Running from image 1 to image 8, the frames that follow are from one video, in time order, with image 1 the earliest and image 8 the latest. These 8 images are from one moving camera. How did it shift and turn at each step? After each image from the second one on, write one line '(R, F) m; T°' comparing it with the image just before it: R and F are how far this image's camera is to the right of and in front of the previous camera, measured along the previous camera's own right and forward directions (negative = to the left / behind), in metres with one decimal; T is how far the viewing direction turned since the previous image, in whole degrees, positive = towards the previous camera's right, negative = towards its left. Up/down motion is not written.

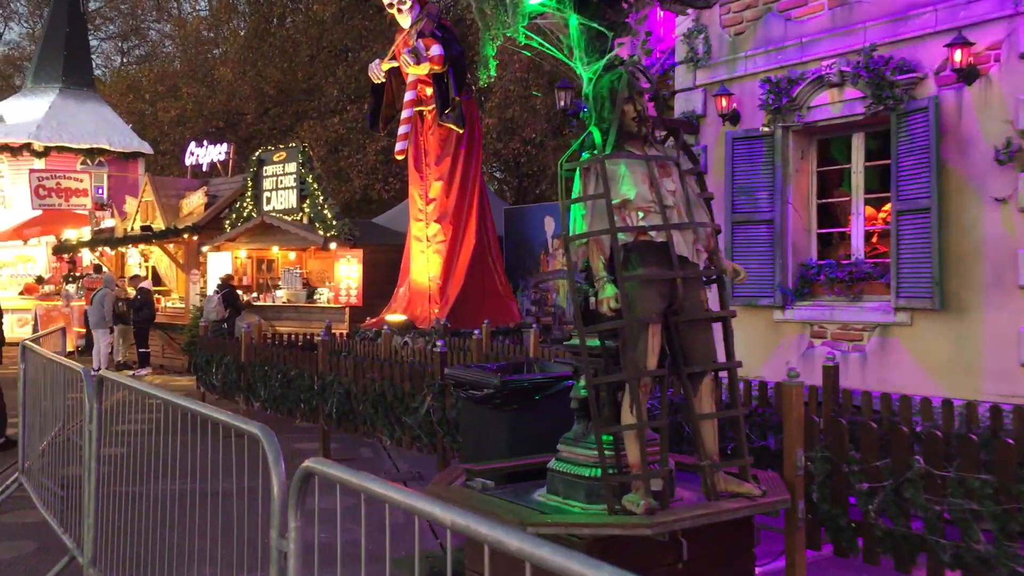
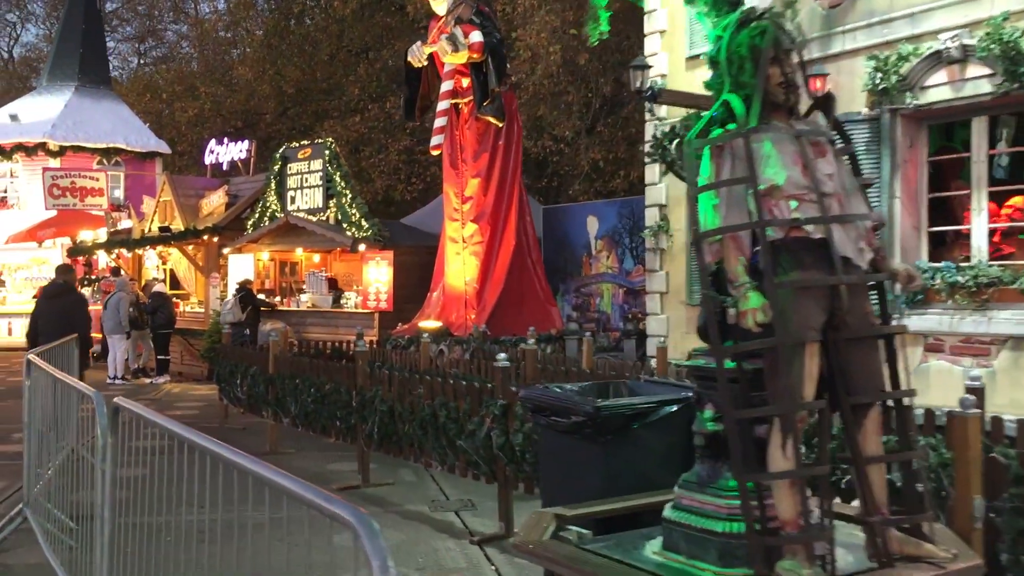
(-0.4, +0.9) m; -1°
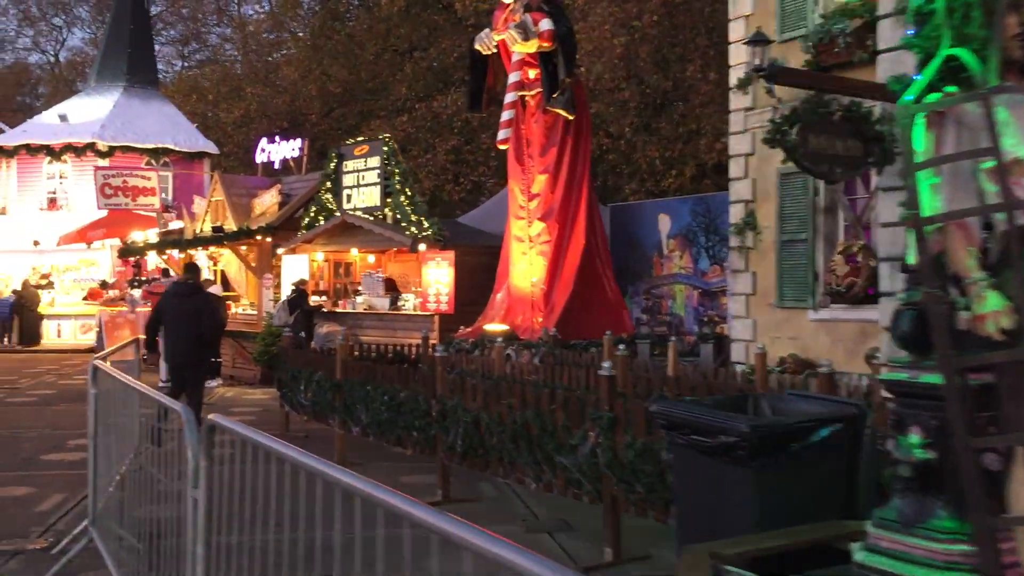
(-0.4, +0.6) m; -2°
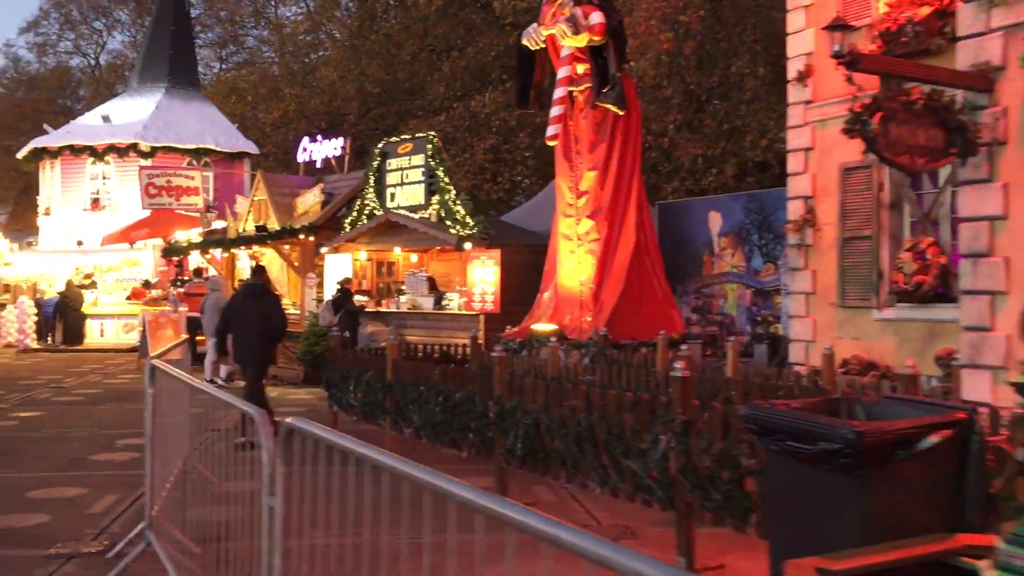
(-0.2, +0.2) m; -2°
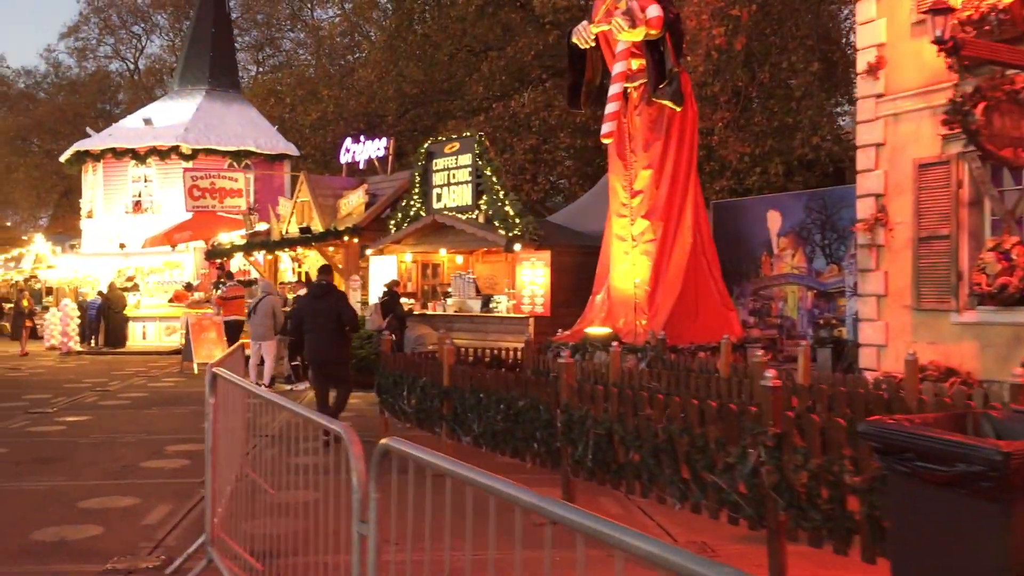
(-0.3, +0.3) m; -2°
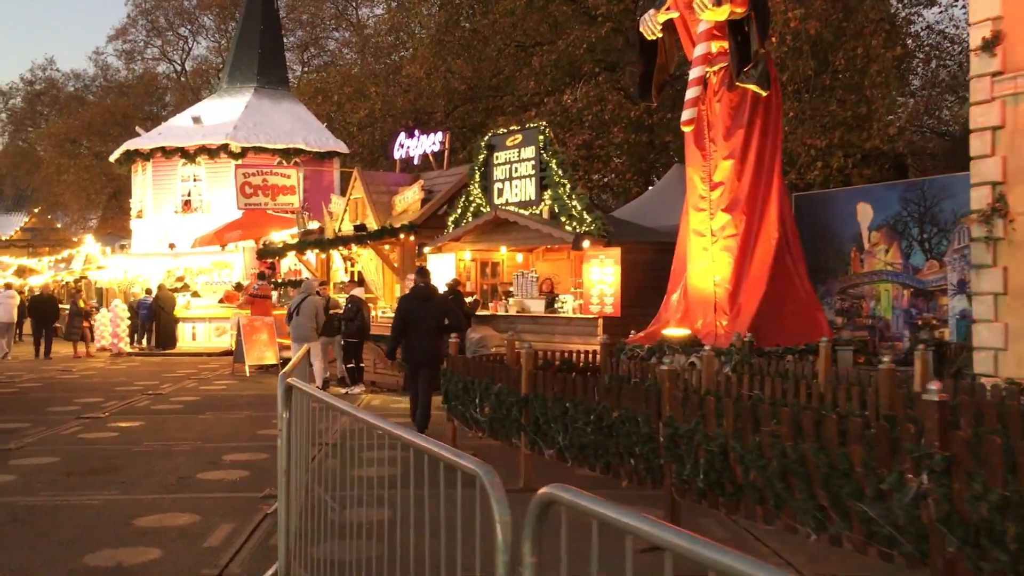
(-0.4, +0.7) m; -2°
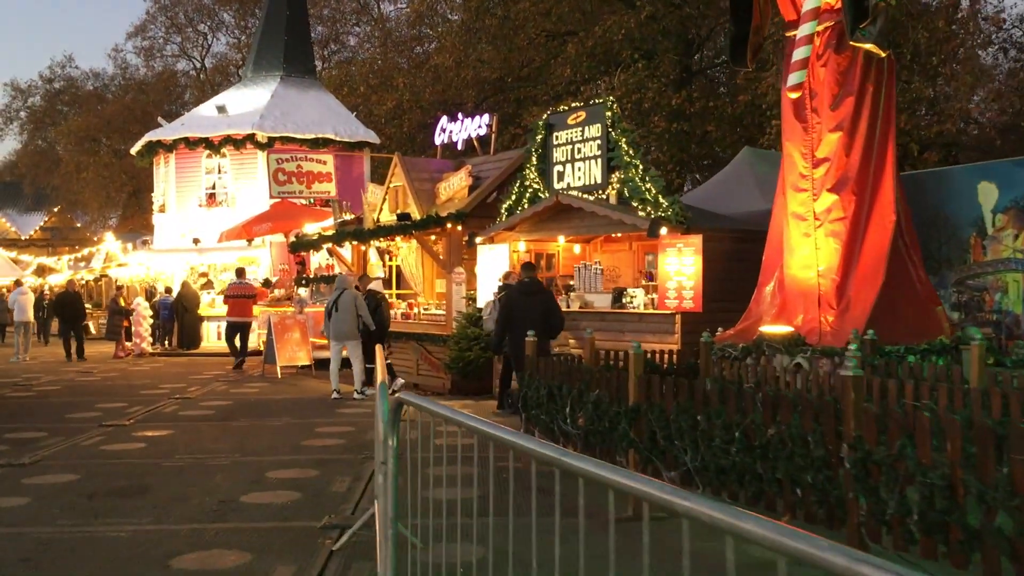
(-0.6, +1.4) m; -1°
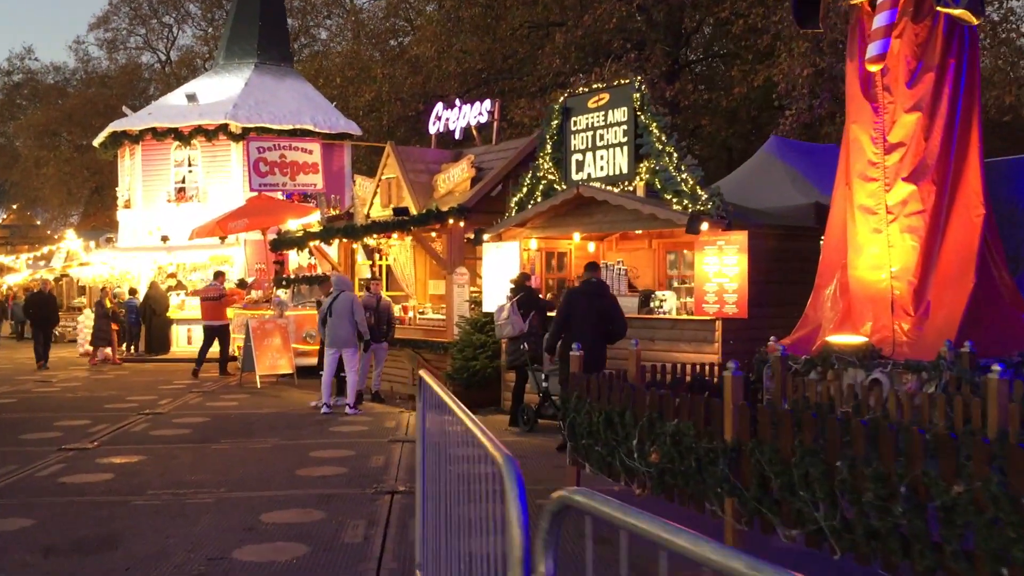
(-0.6, +1.4) m; +2°
